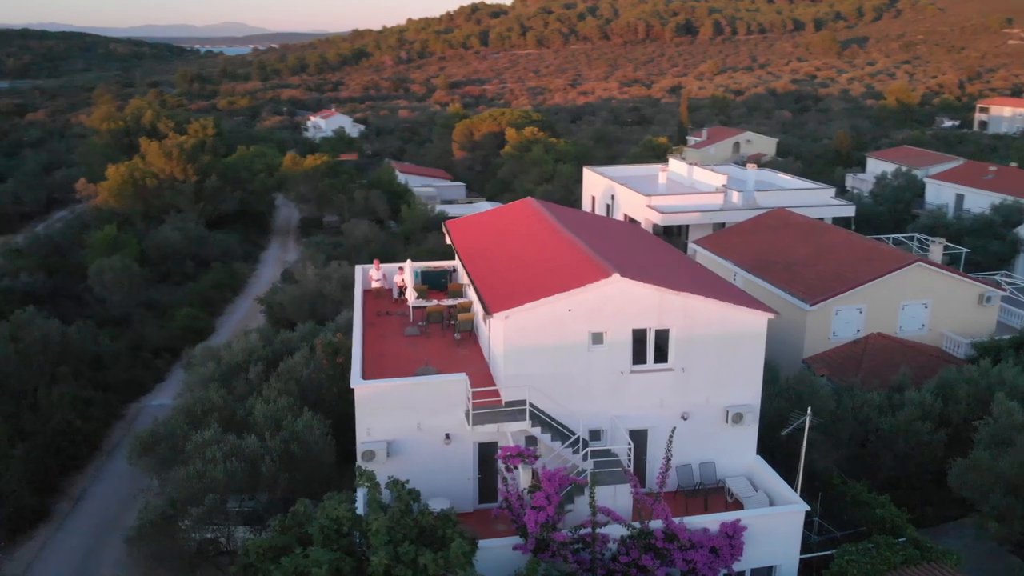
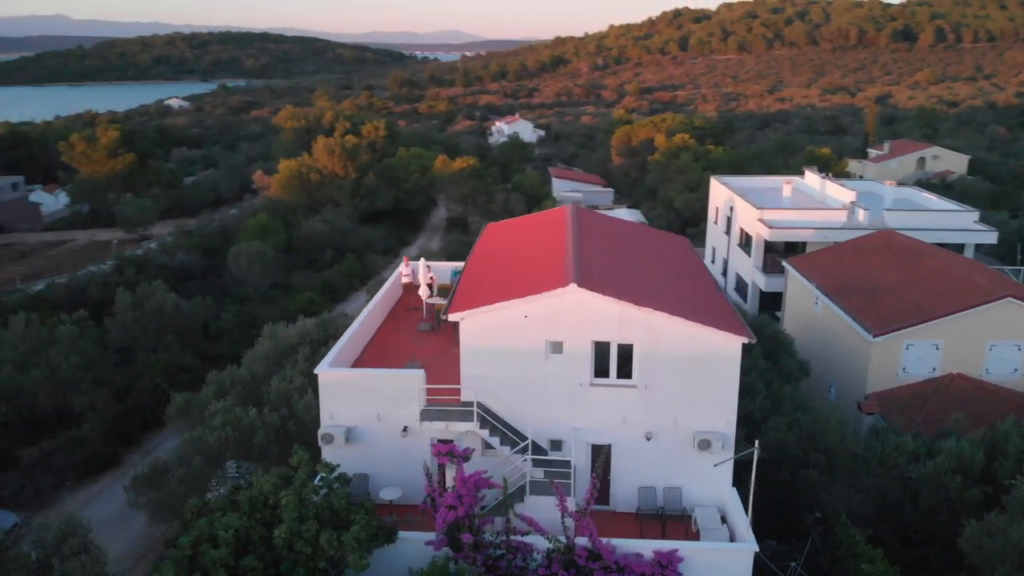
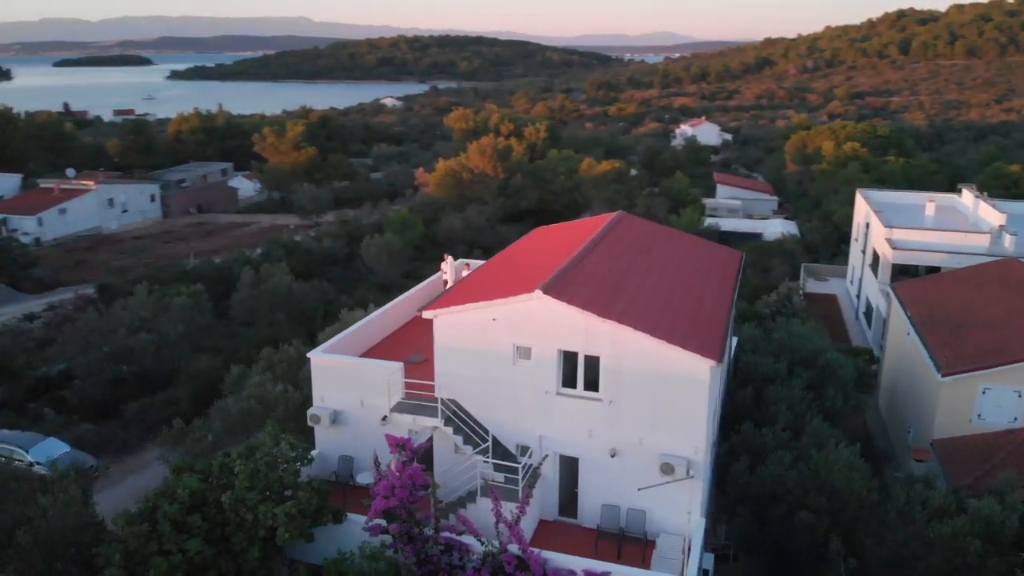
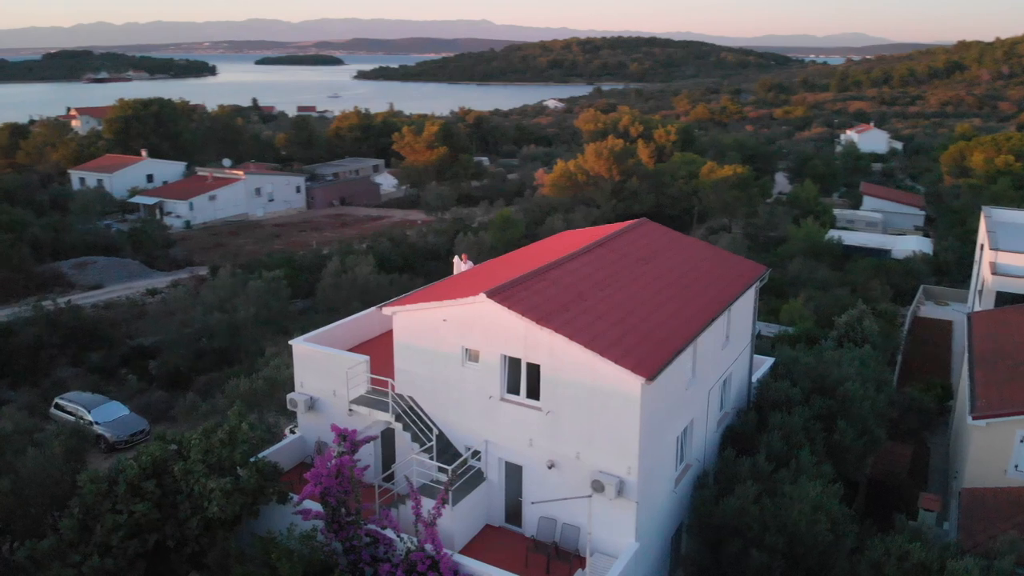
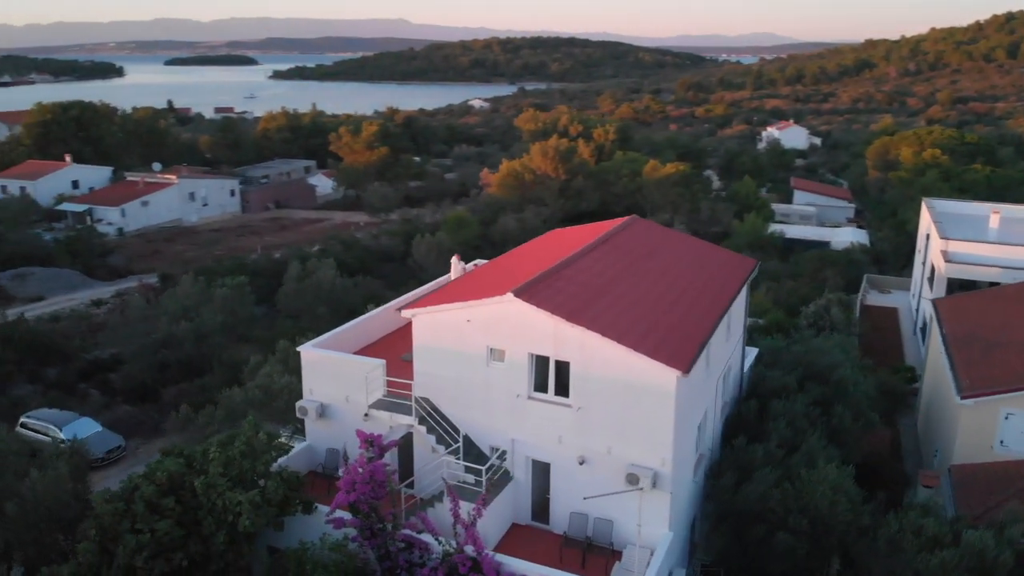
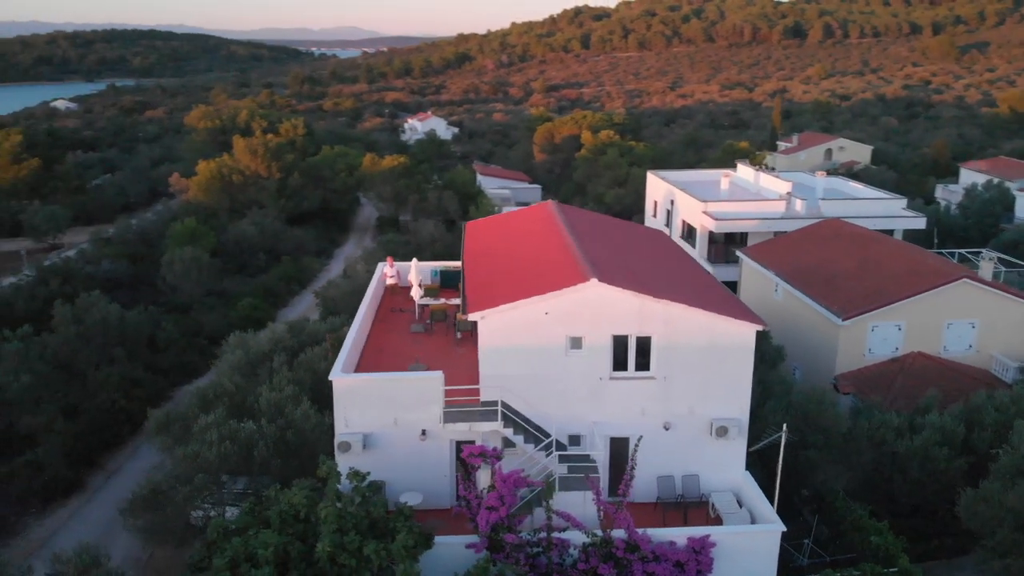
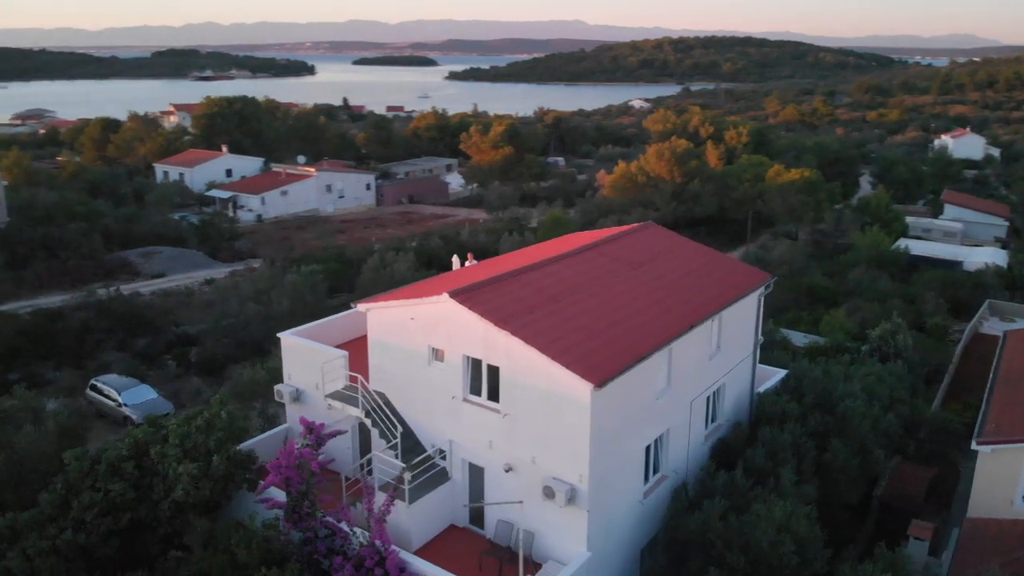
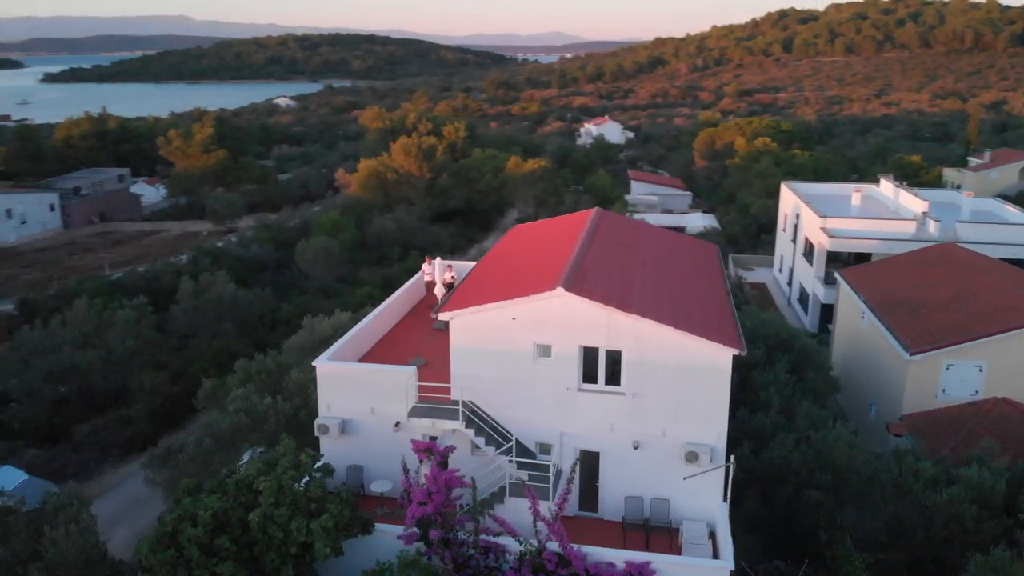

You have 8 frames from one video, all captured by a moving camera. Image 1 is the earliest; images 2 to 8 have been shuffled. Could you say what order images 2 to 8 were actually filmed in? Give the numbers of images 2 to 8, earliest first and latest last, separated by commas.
6, 2, 8, 3, 5, 4, 7
